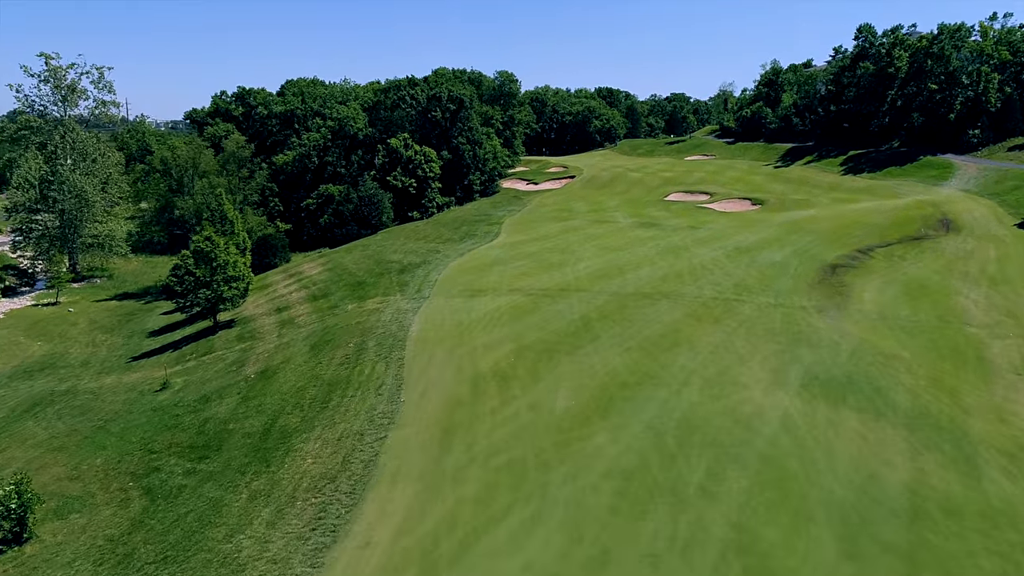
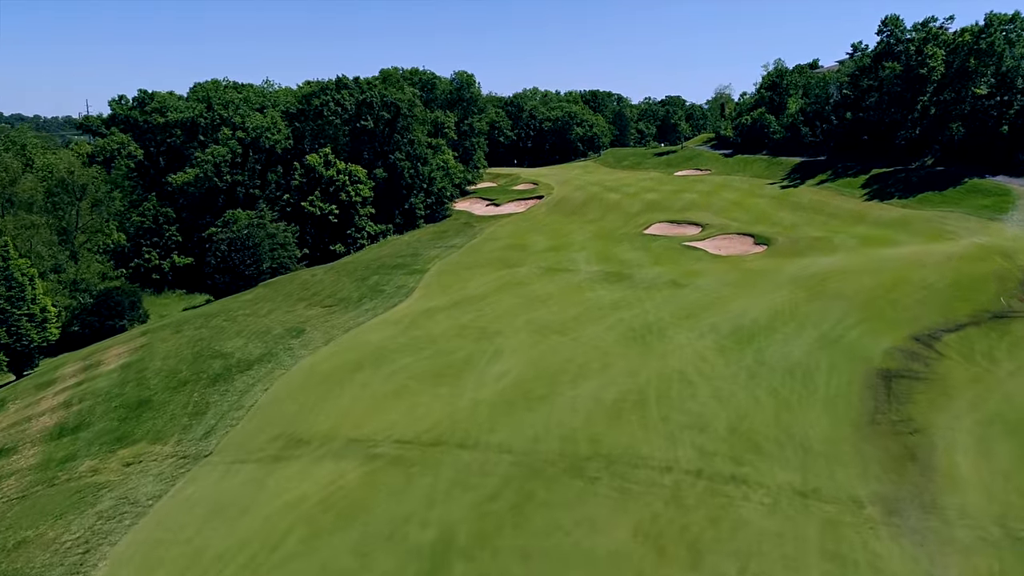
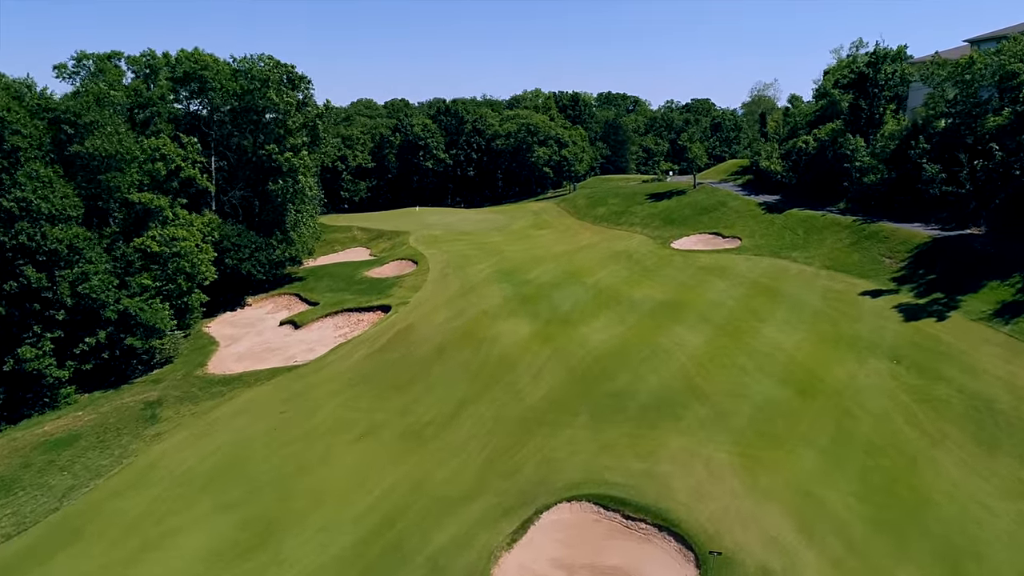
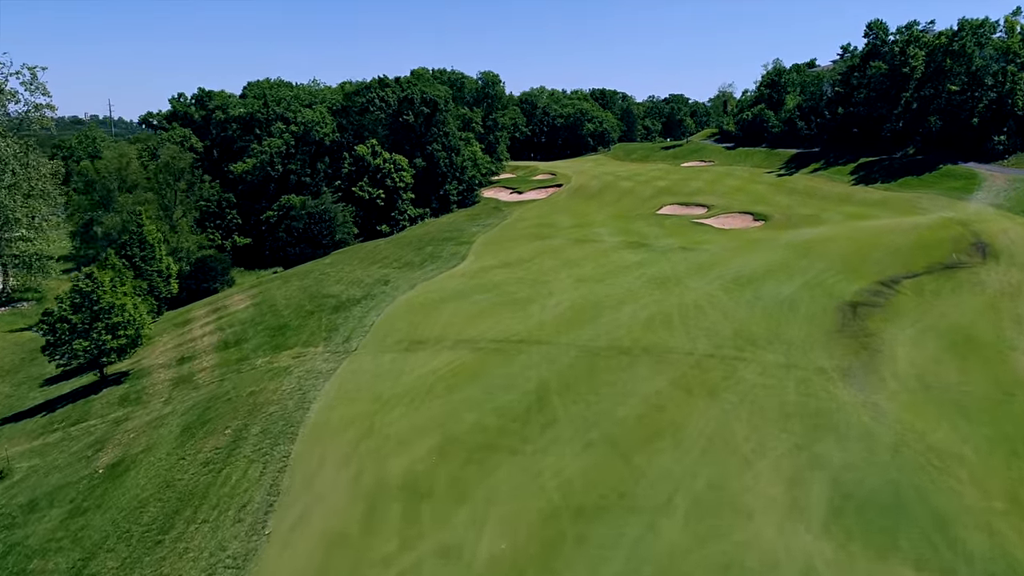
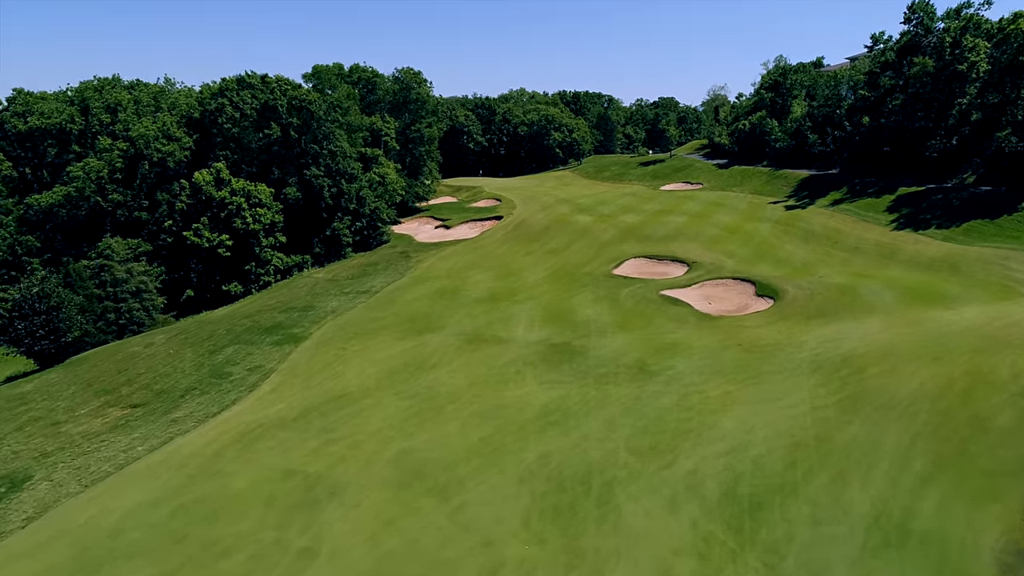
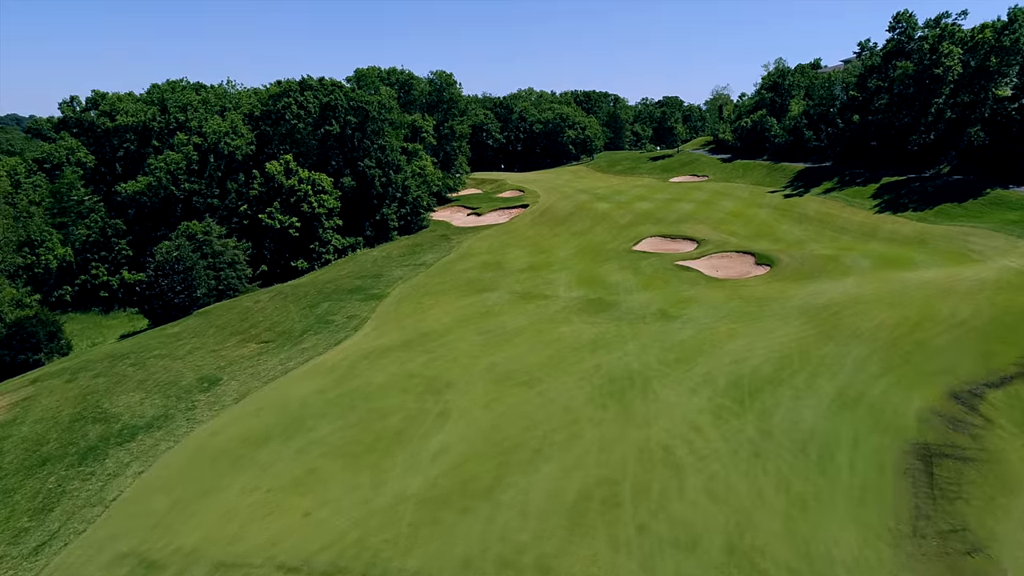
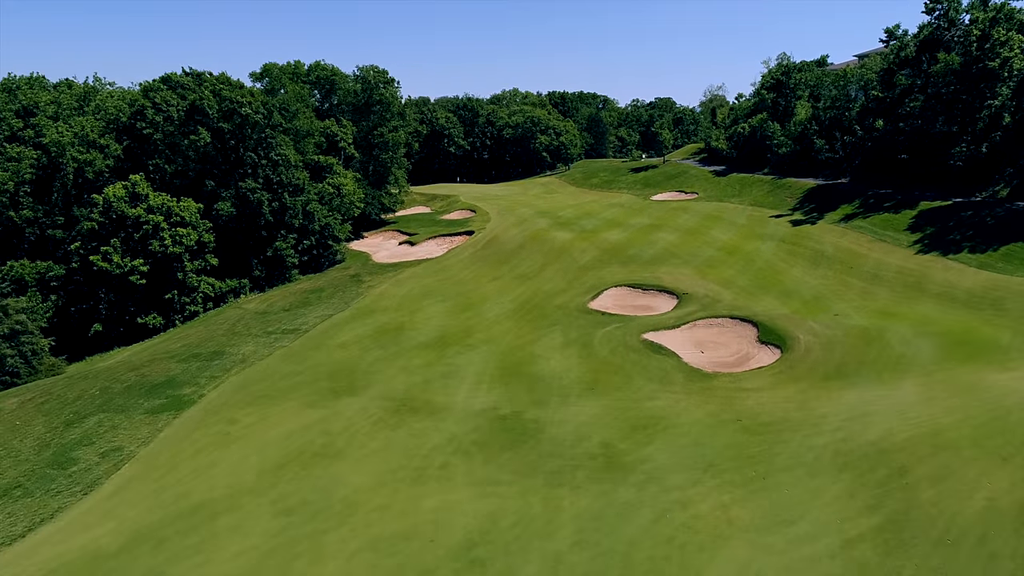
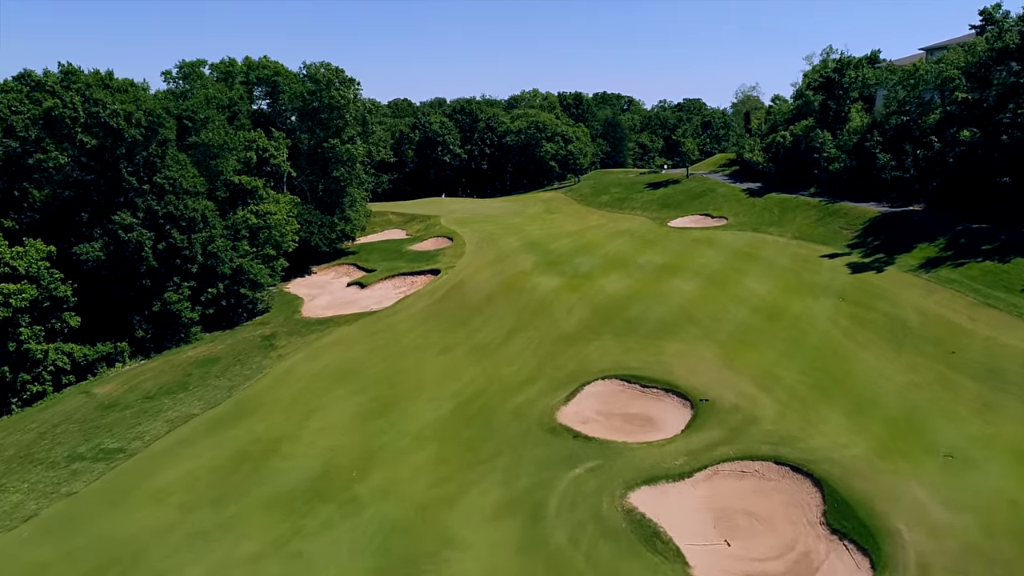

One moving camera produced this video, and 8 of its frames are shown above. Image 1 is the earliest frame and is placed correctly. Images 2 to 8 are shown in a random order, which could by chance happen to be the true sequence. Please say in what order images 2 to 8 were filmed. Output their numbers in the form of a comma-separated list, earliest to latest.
4, 2, 6, 5, 7, 8, 3
